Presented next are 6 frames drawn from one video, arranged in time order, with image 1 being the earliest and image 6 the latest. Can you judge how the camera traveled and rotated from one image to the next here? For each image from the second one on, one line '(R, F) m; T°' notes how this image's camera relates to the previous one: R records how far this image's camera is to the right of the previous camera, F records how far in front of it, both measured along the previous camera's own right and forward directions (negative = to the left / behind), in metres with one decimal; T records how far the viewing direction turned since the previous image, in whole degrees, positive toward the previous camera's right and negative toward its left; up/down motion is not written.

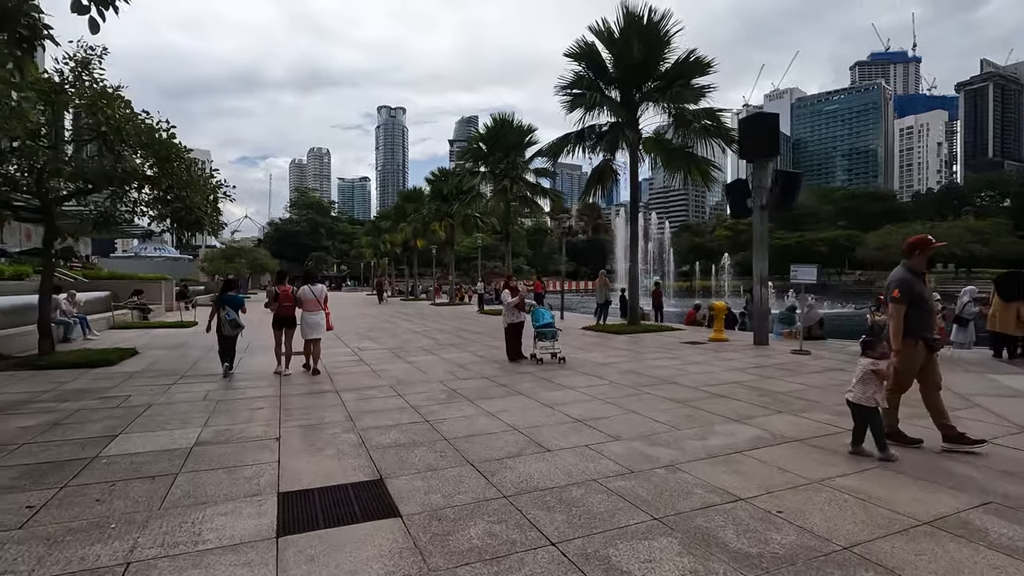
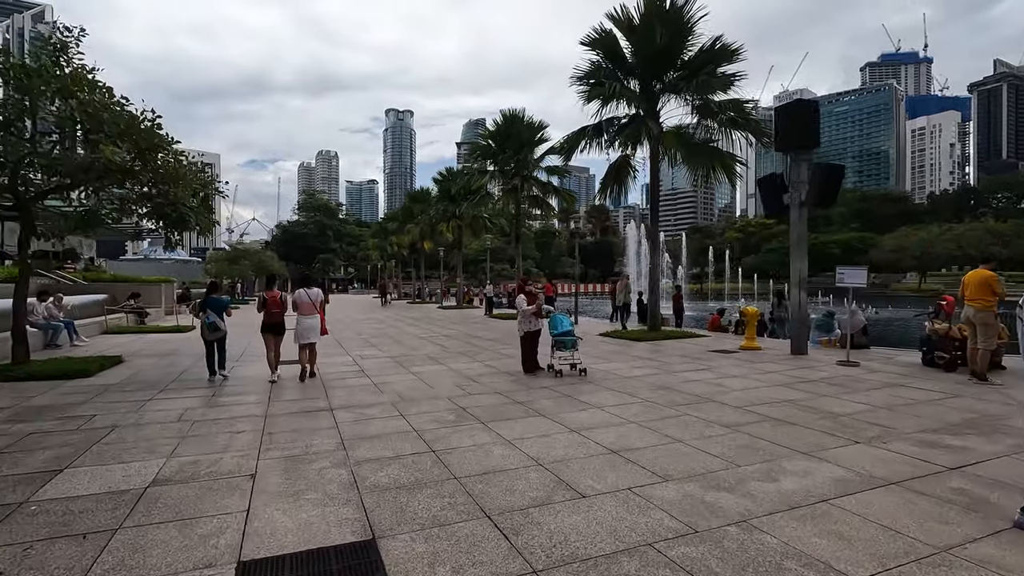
(-0.1, +1.0) m; -1°
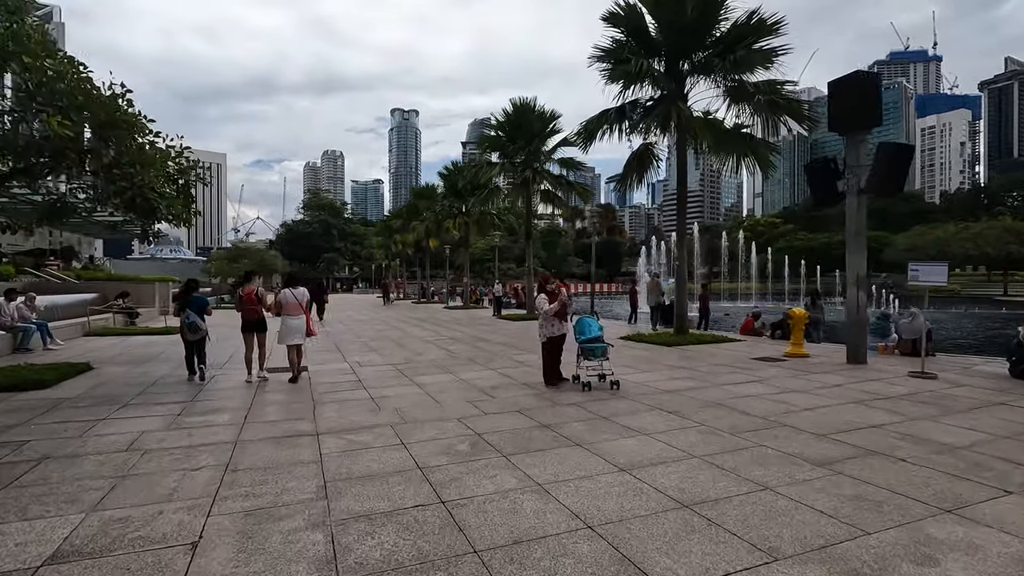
(-0.2, +1.3) m; -1°
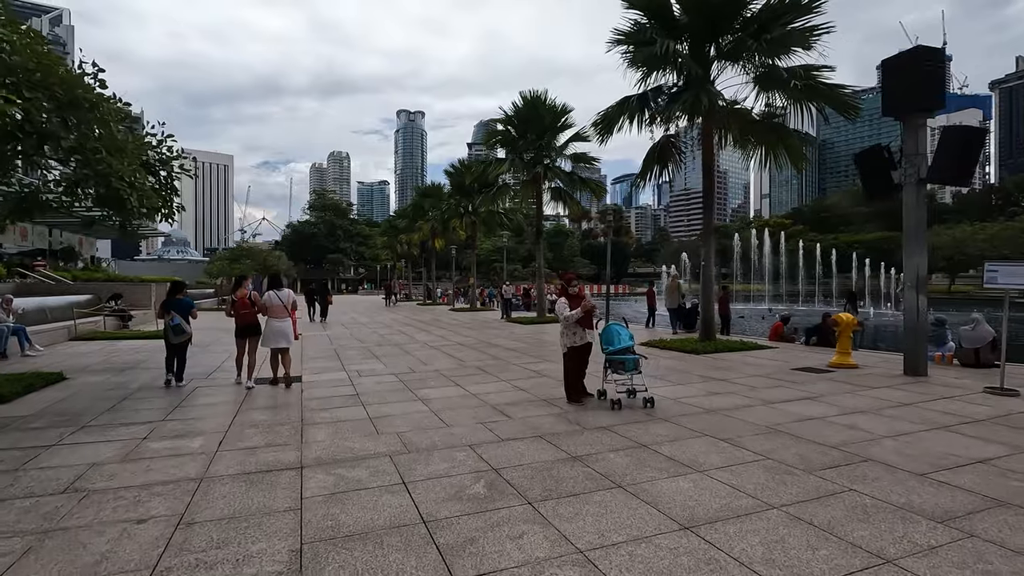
(-0.2, +1.0) m; -1°
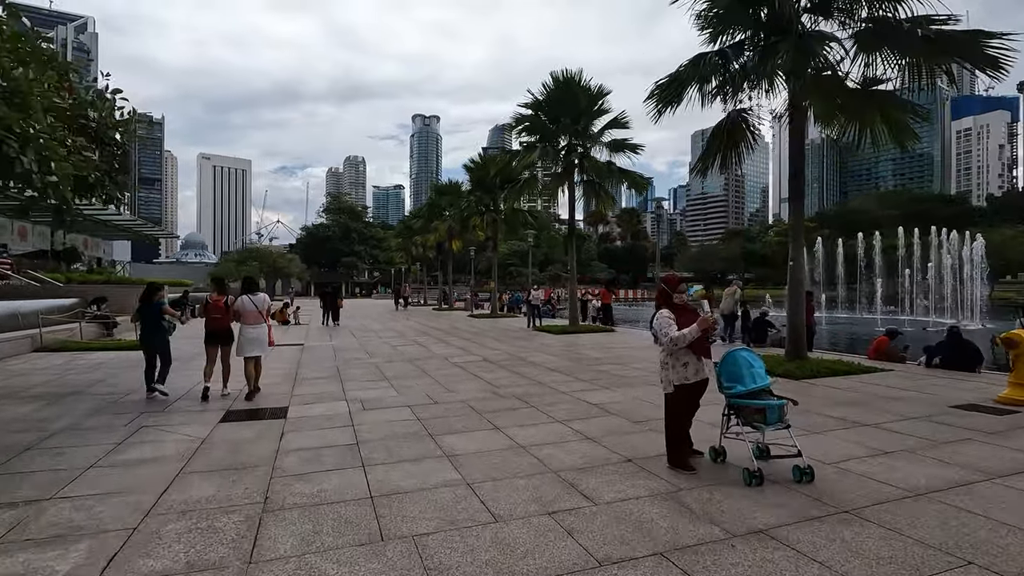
(-0.5, +2.4) m; -1°
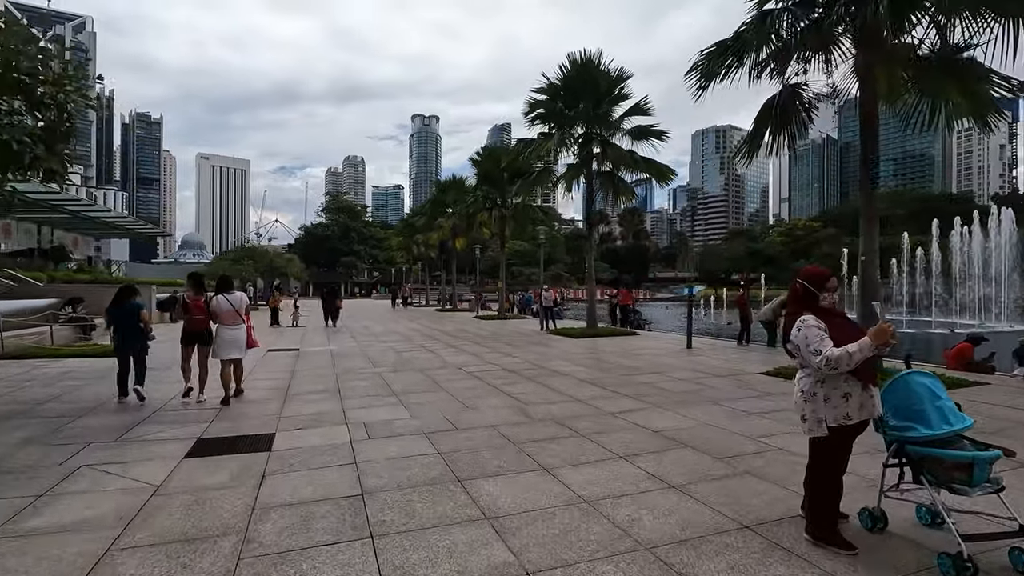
(-0.5, +1.5) m; 0°
